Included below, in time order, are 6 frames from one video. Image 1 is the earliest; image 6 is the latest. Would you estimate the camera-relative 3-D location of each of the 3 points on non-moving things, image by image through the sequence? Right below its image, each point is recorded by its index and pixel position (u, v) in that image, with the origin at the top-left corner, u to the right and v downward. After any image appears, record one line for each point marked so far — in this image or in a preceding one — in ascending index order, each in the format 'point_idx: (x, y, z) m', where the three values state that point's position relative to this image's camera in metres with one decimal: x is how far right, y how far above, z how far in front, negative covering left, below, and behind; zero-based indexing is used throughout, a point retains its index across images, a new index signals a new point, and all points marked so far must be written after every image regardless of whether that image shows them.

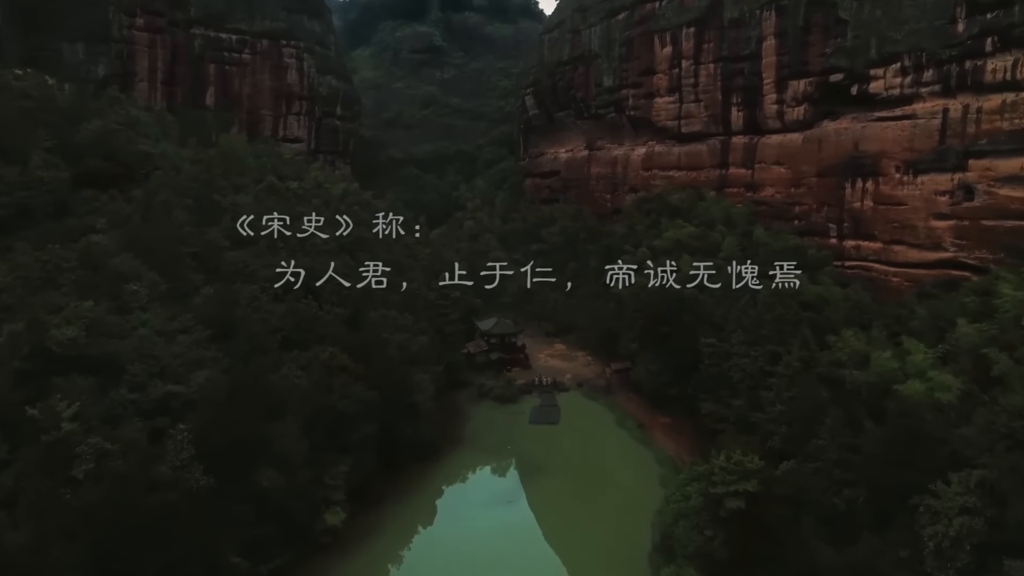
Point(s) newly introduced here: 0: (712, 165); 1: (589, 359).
0: (+3.7, +2.3, +18.0) m
1: (+1.4, -1.2, +16.8) m
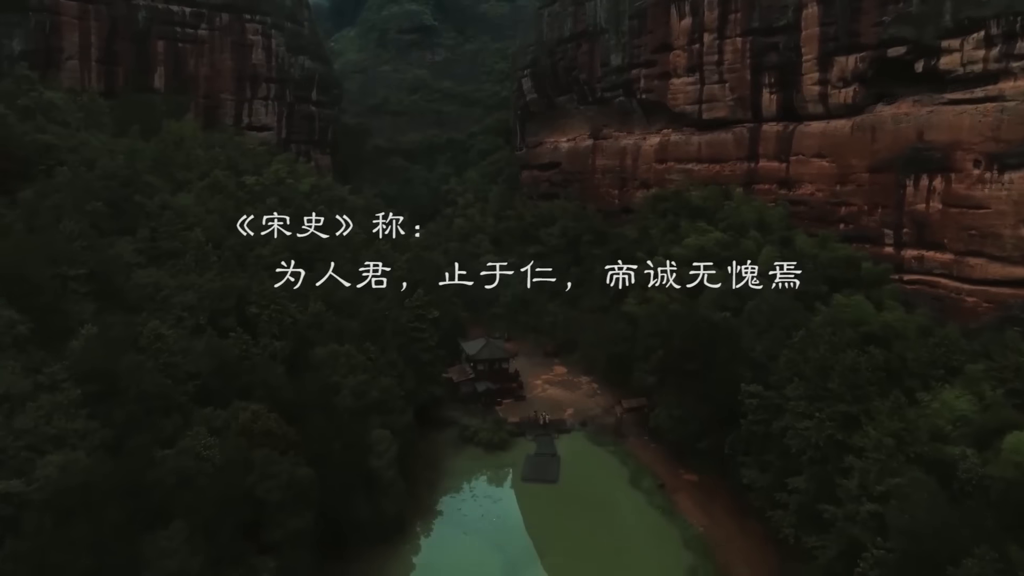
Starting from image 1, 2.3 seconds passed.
0: (+3.5, +2.1, +15.3) m
1: (+1.2, -1.5, +14.3) m
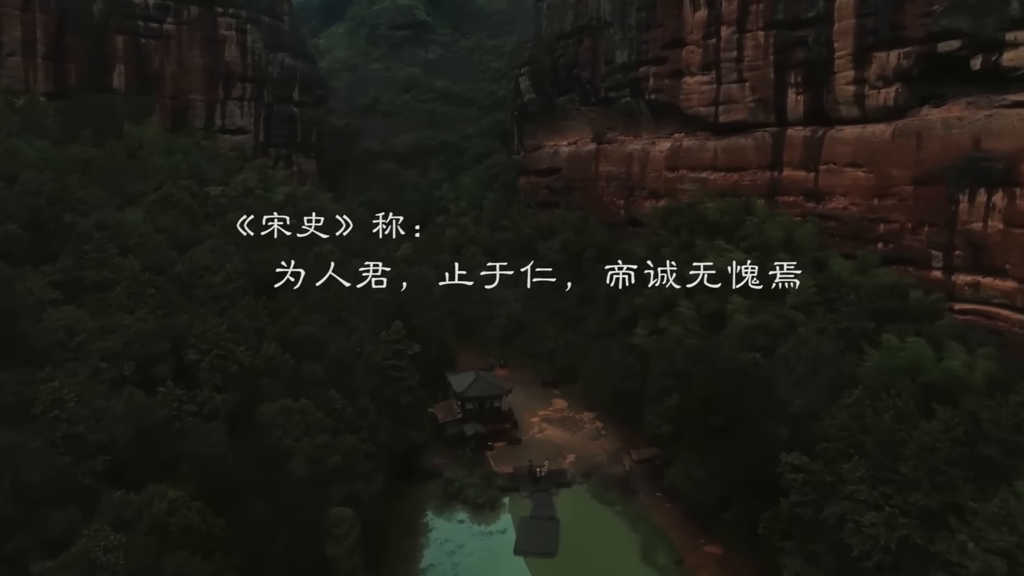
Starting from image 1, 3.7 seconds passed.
0: (+3.5, +1.7, +13.7) m
1: (+1.1, -1.8, +12.6) m
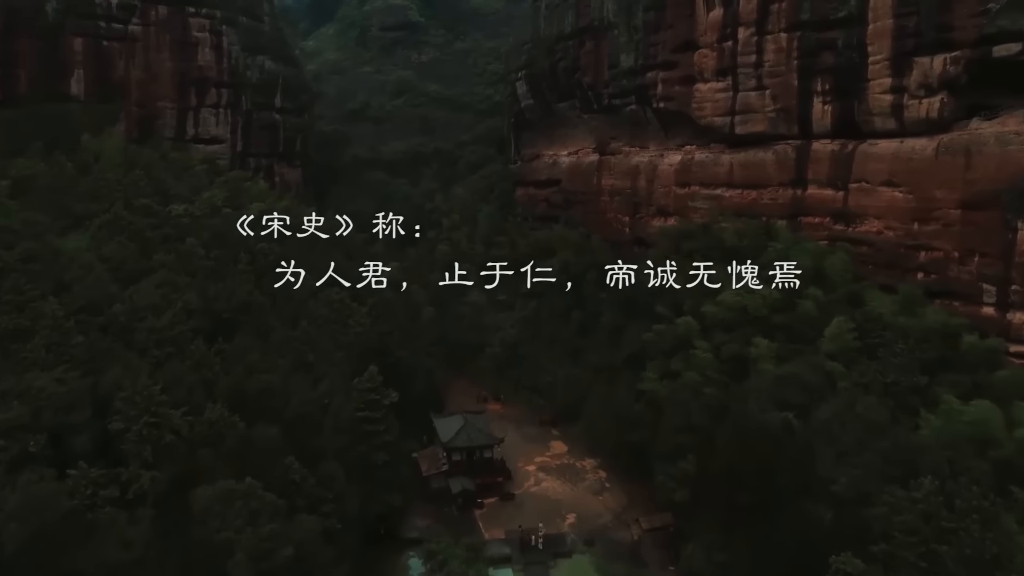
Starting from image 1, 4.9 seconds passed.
0: (+3.4, +1.3, +12.3) m
1: (+1.1, -2.2, +11.2) m
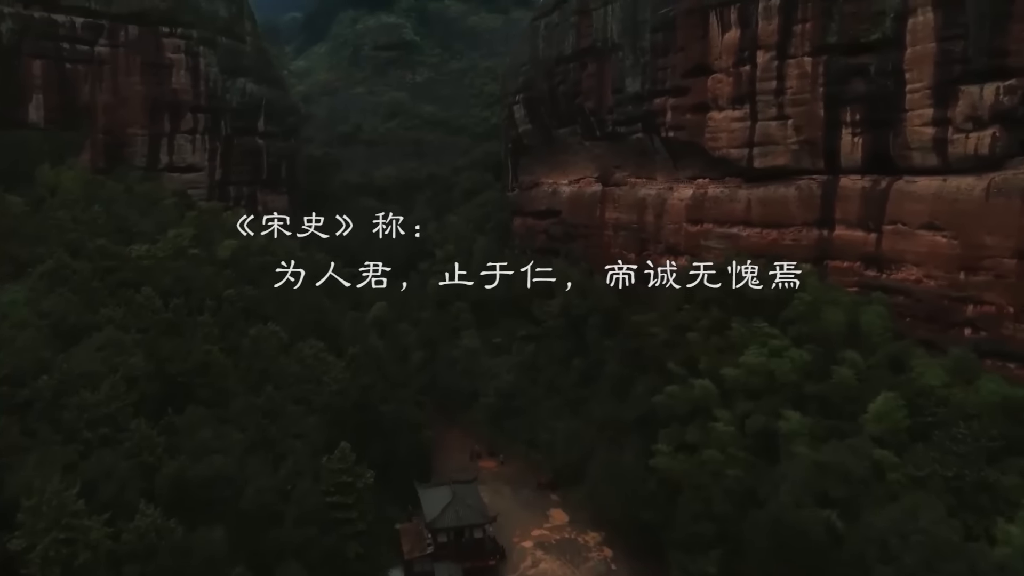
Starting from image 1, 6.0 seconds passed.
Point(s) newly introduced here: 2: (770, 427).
0: (+3.3, +0.7, +11.1) m
1: (+1.0, -2.8, +10.0) m
2: (+2.1, -1.1, +8.1) m
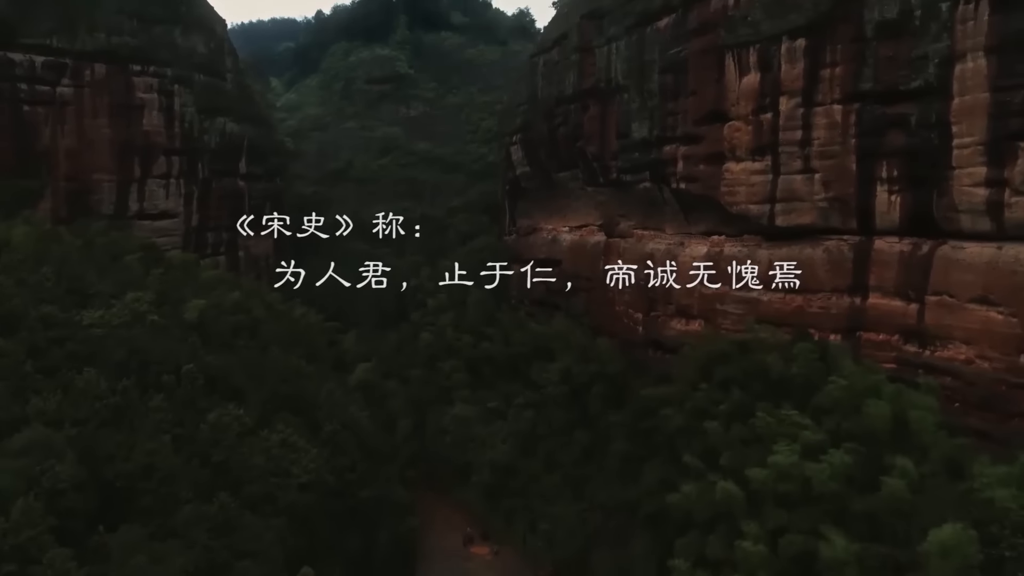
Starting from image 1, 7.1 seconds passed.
0: (+3.3, 0.0, +9.9) m
1: (+1.0, -3.5, +8.7) m
2: (+2.1, -1.8, +6.9) m
